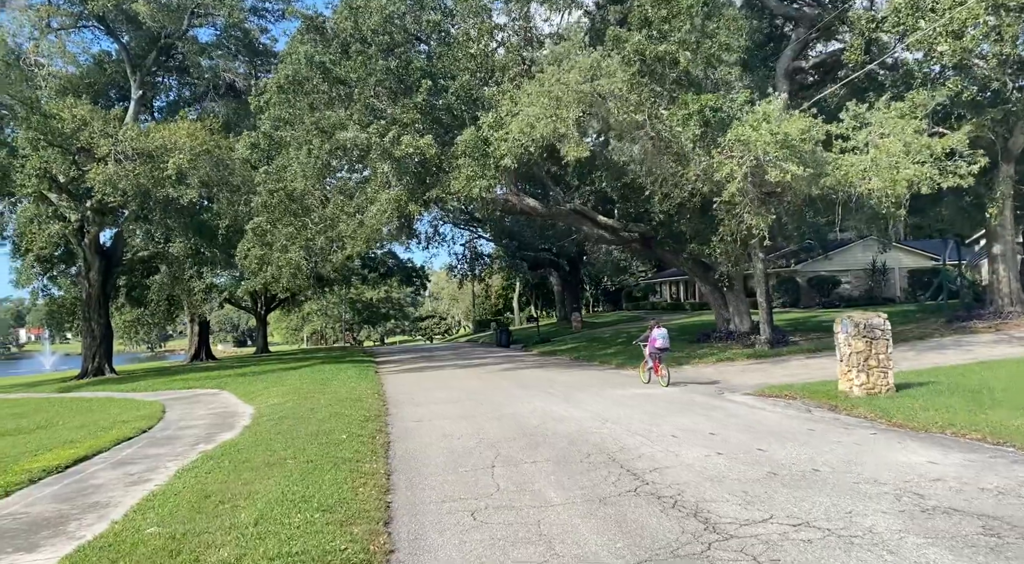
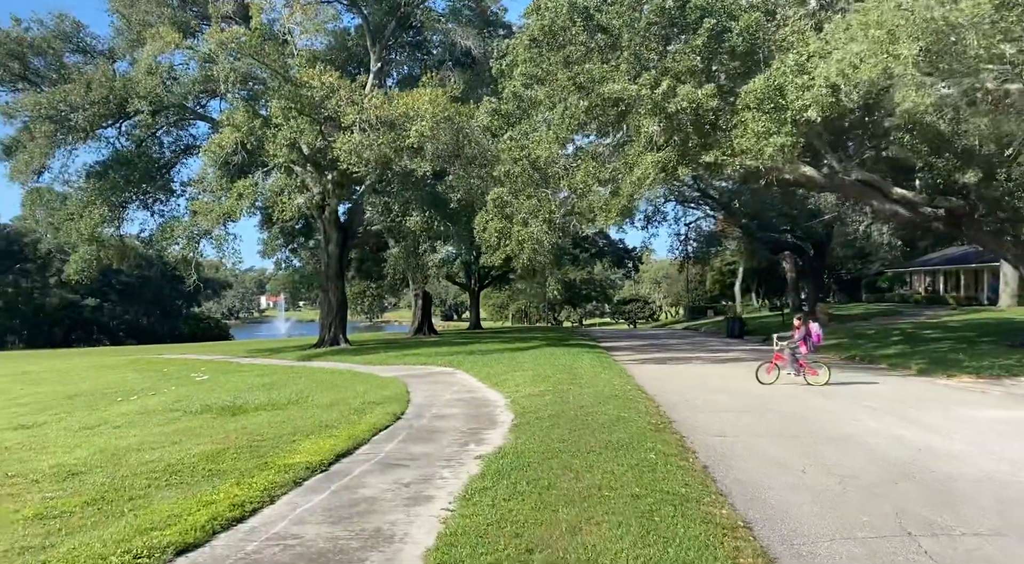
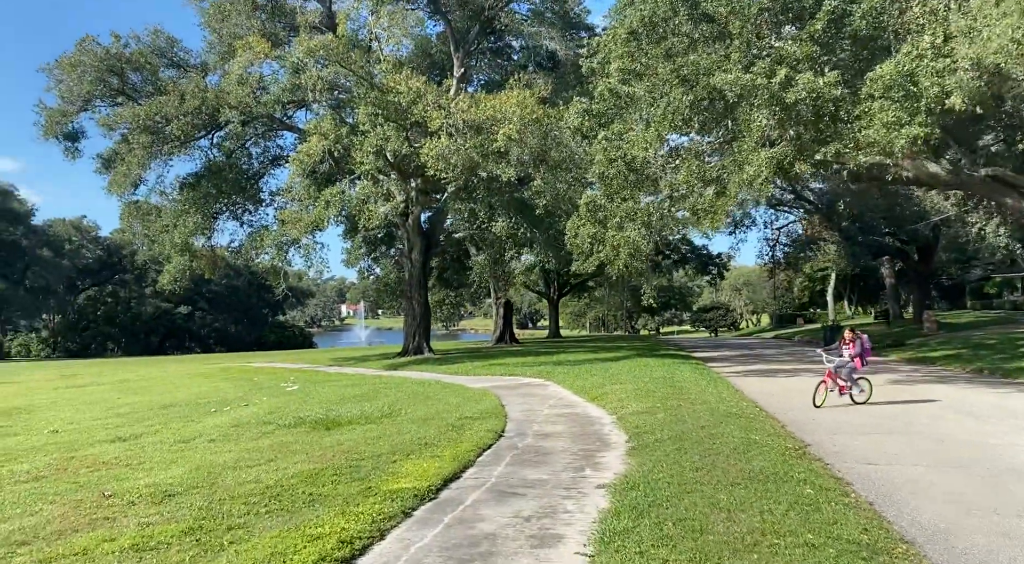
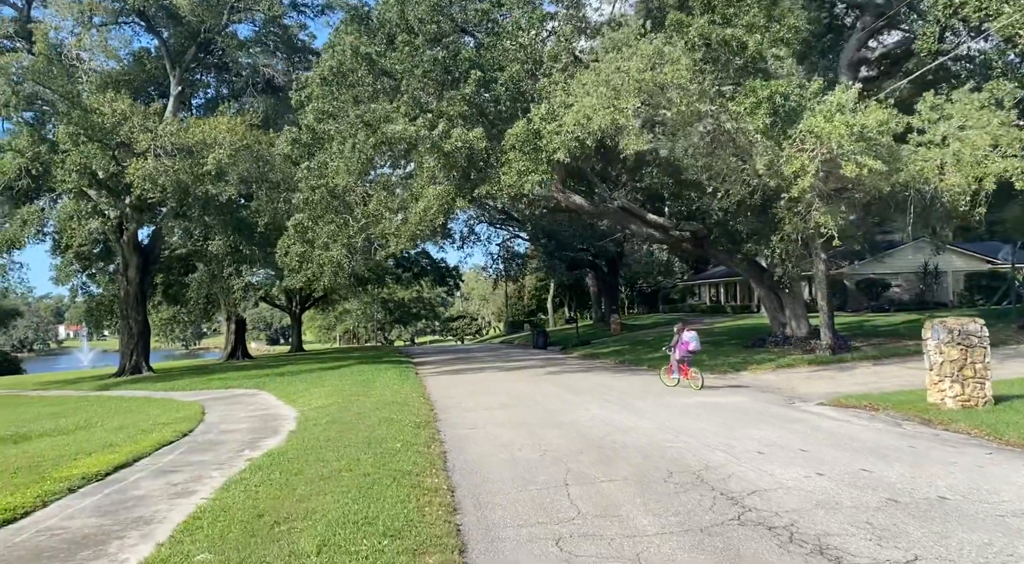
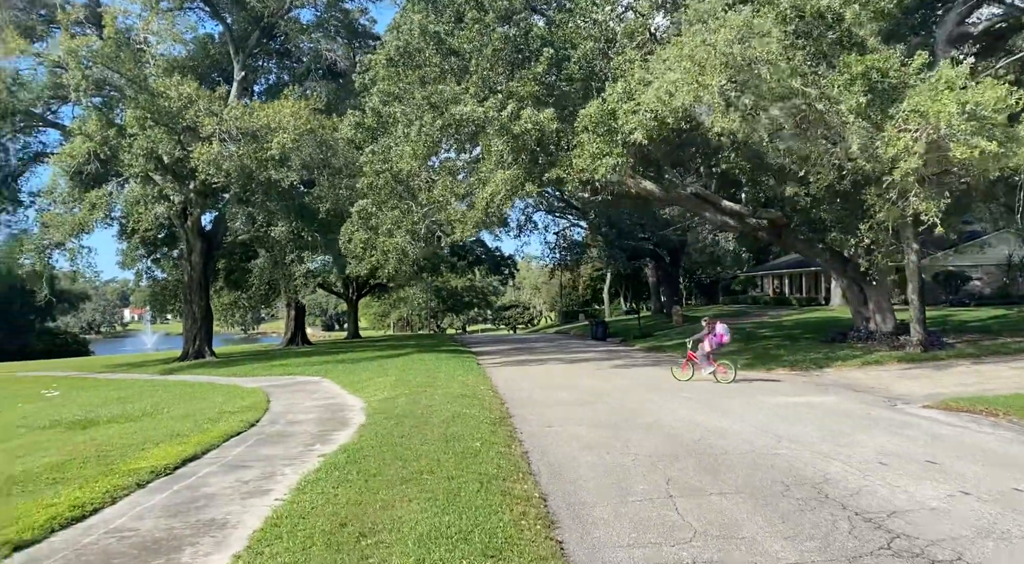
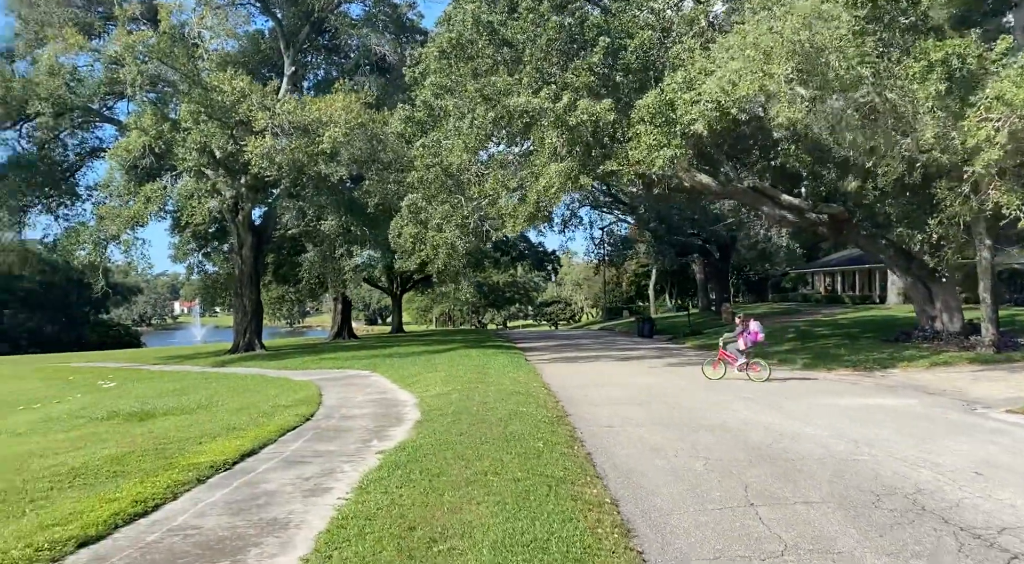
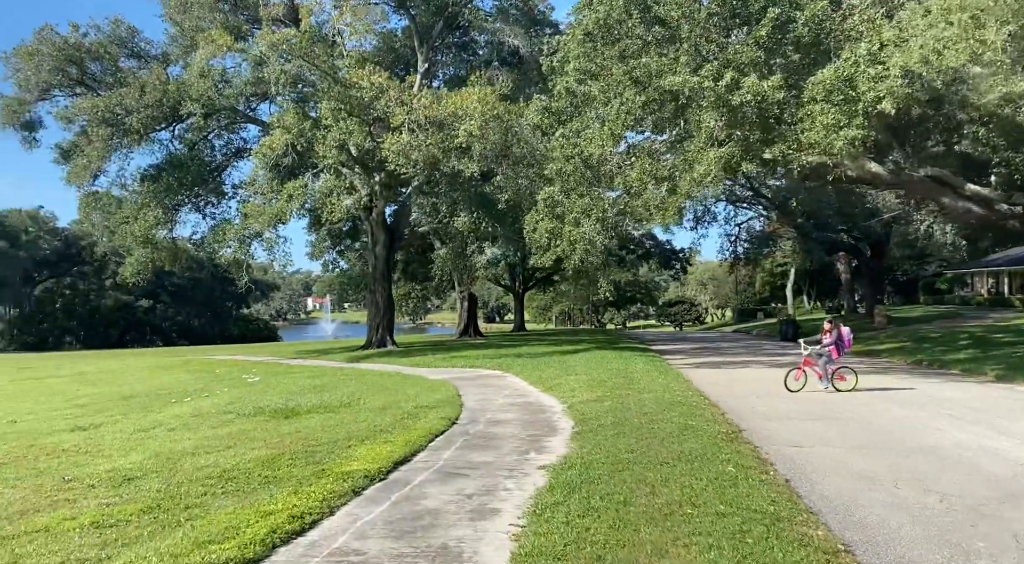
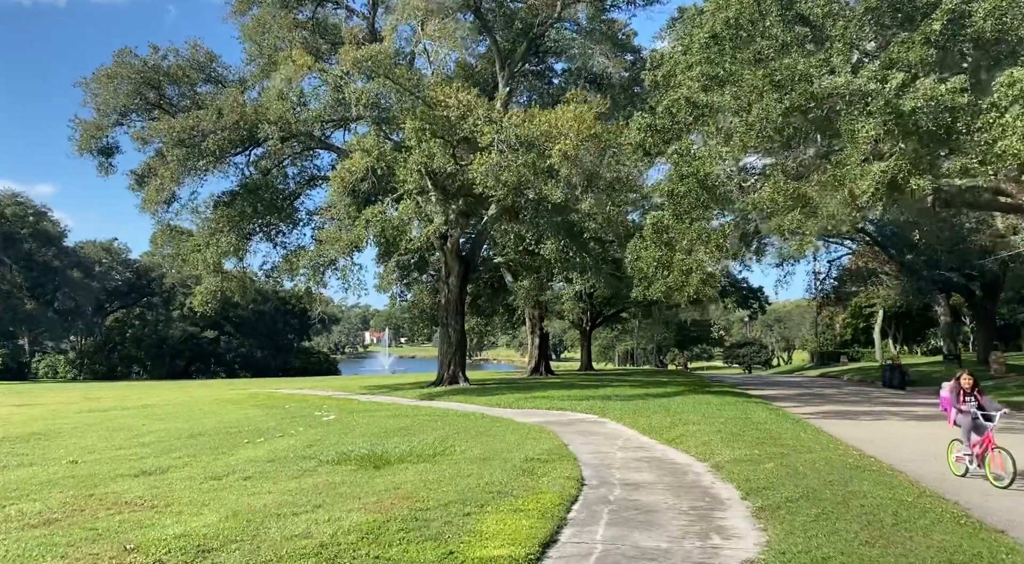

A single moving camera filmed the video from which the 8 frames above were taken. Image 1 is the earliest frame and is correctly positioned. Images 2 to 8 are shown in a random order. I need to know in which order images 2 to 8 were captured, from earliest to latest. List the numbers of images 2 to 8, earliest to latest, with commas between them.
4, 5, 6, 2, 7, 3, 8
